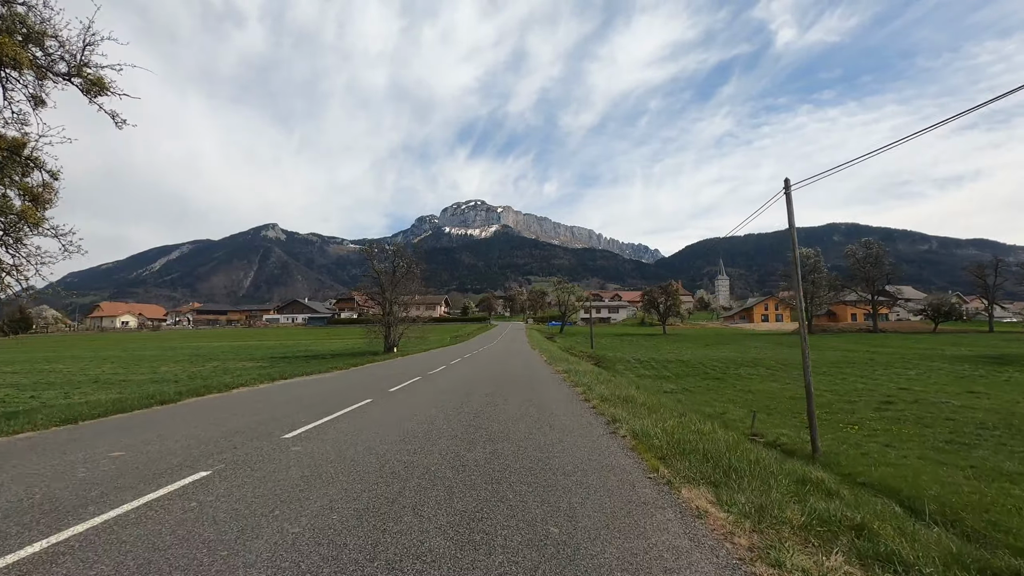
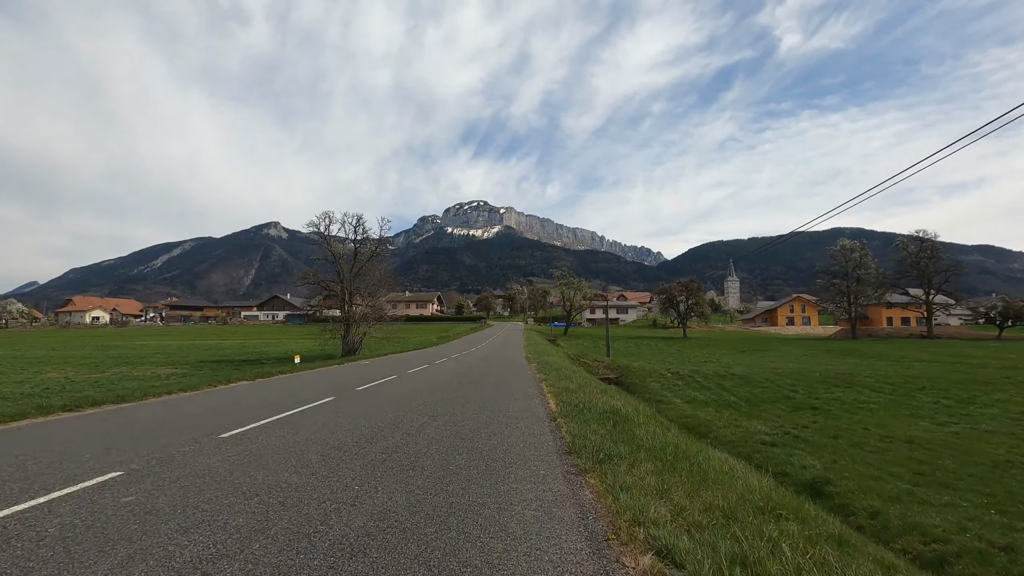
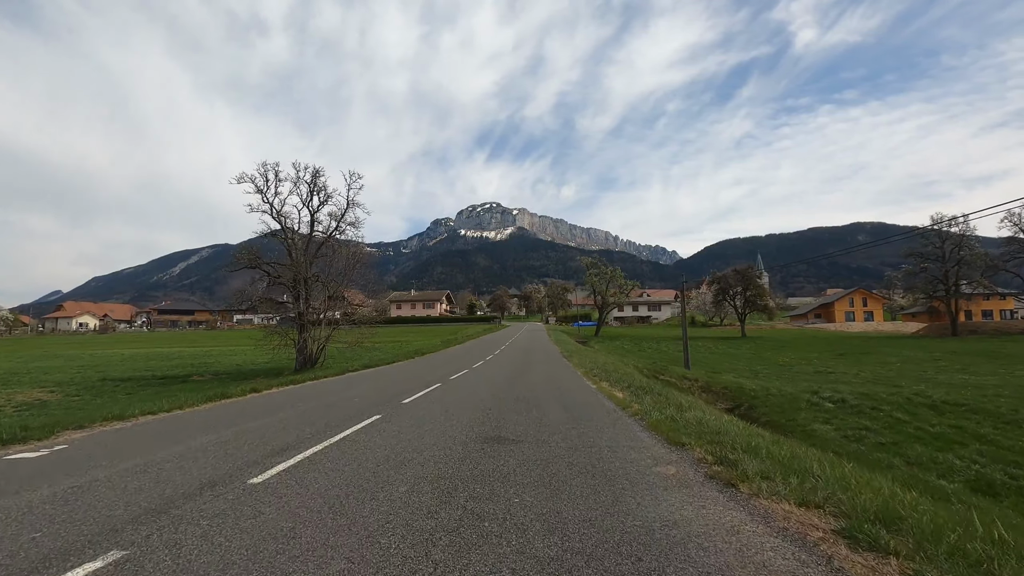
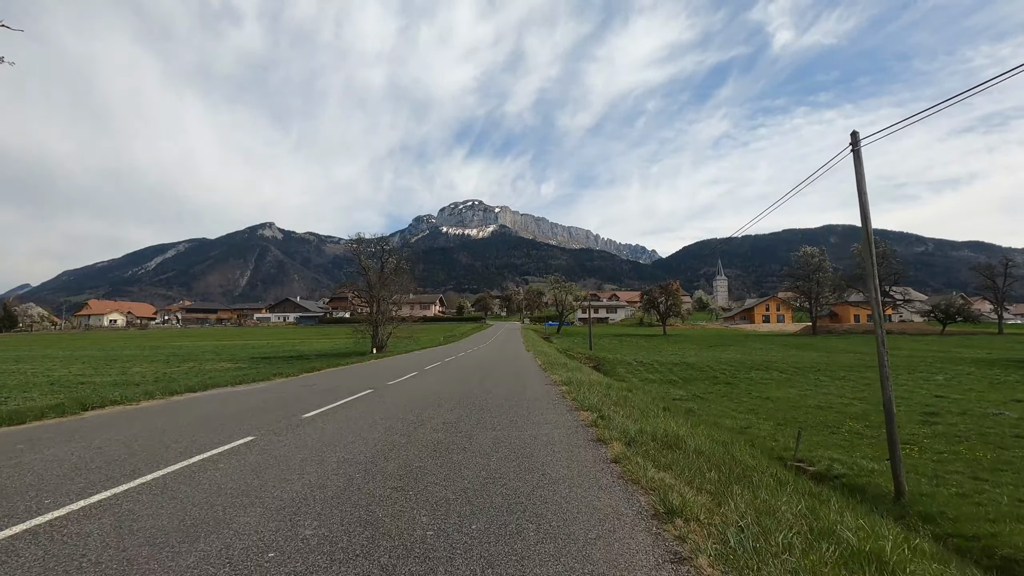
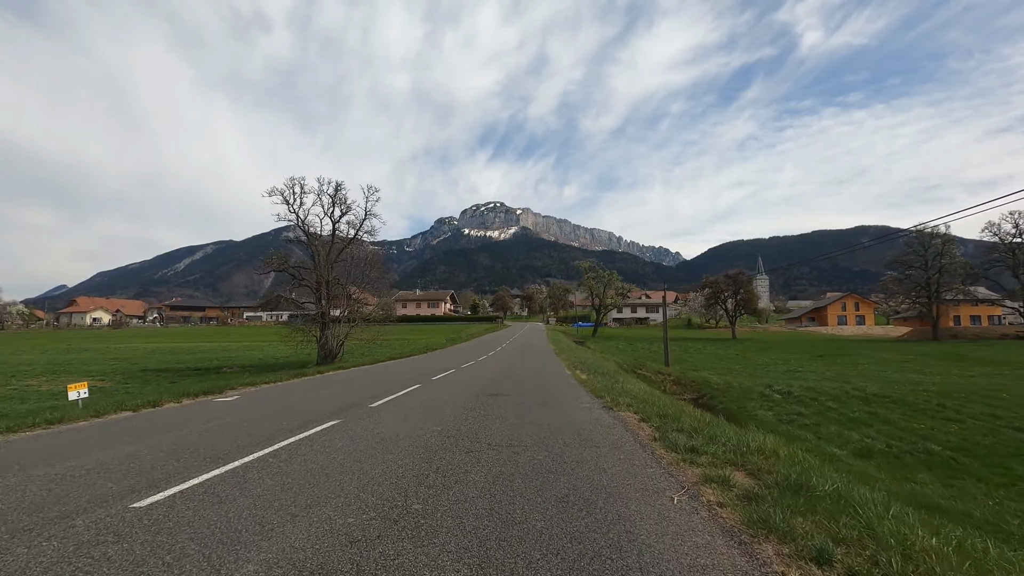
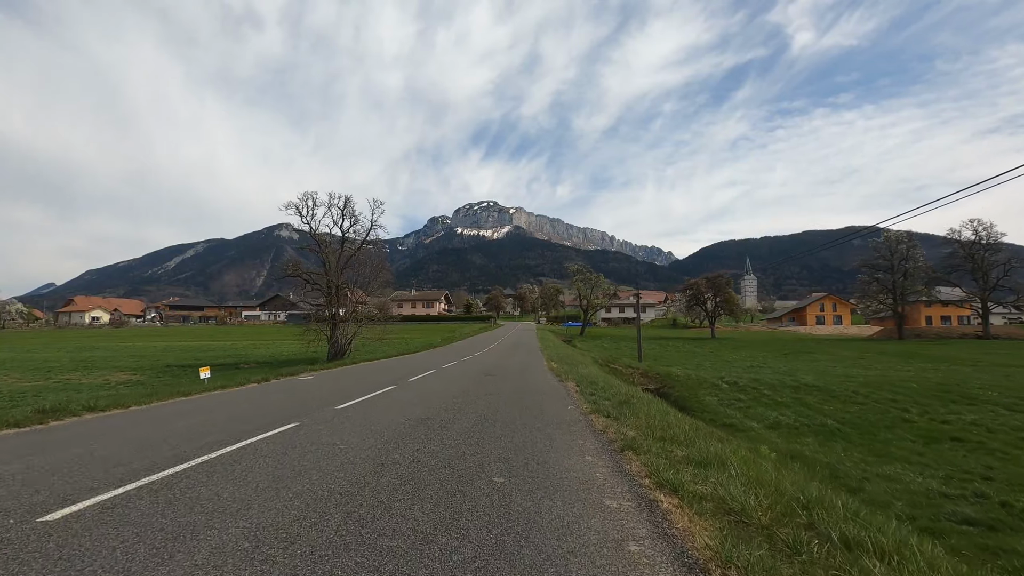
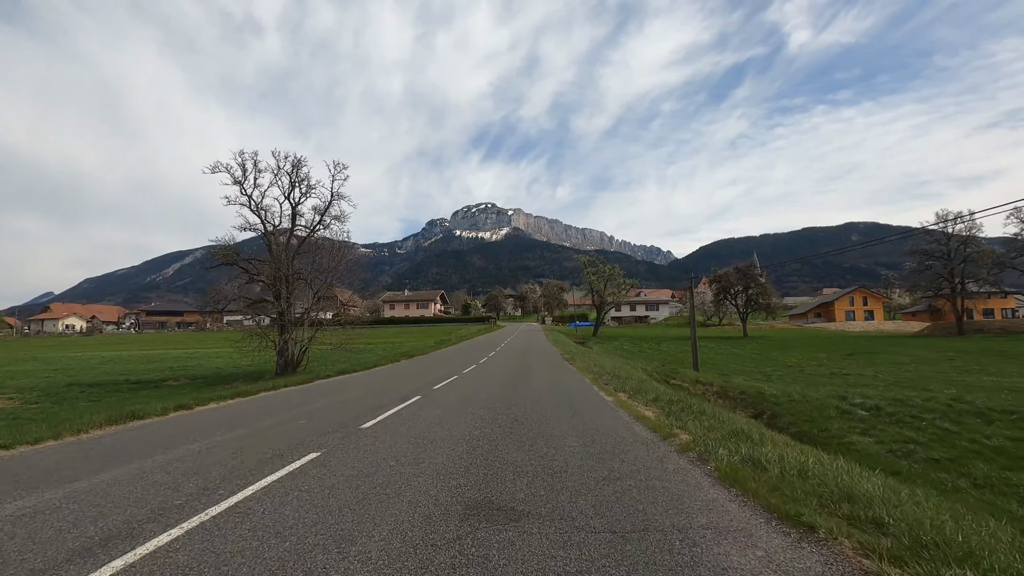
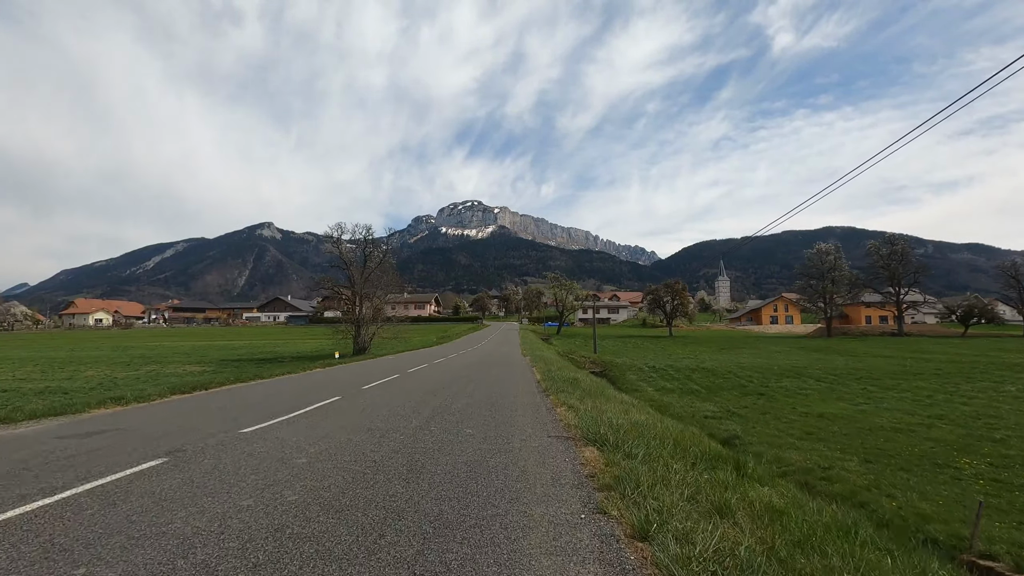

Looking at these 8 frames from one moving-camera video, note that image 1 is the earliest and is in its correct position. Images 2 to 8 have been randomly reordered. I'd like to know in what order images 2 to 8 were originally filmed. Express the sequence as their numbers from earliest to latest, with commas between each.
4, 8, 2, 6, 5, 3, 7
